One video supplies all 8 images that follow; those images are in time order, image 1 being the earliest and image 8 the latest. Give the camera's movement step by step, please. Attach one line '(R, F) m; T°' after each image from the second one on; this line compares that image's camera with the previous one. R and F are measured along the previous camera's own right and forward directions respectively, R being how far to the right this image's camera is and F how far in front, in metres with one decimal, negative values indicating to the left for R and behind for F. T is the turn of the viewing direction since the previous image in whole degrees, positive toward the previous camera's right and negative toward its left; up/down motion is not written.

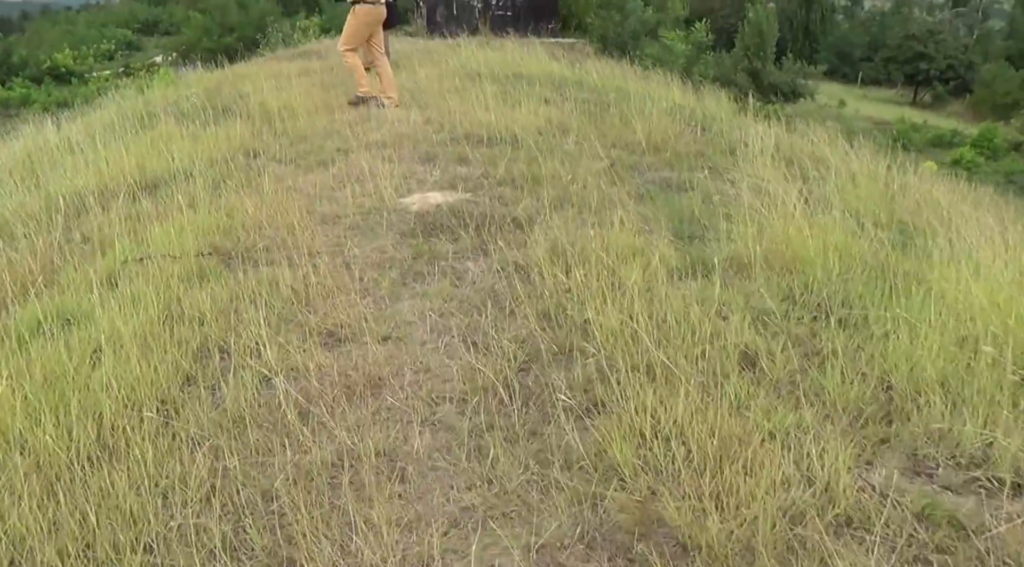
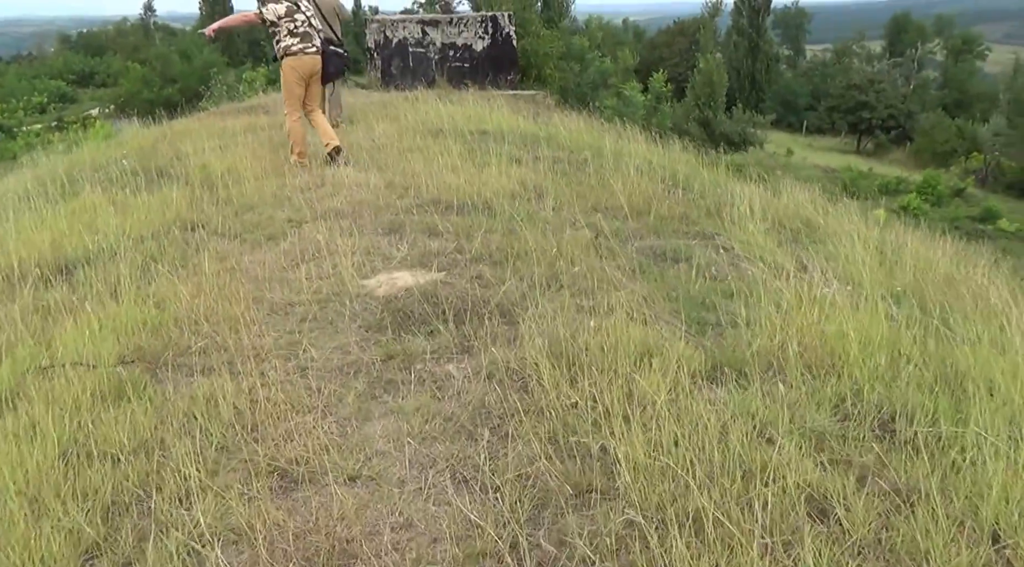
(-0.1, +0.5) m; +4°
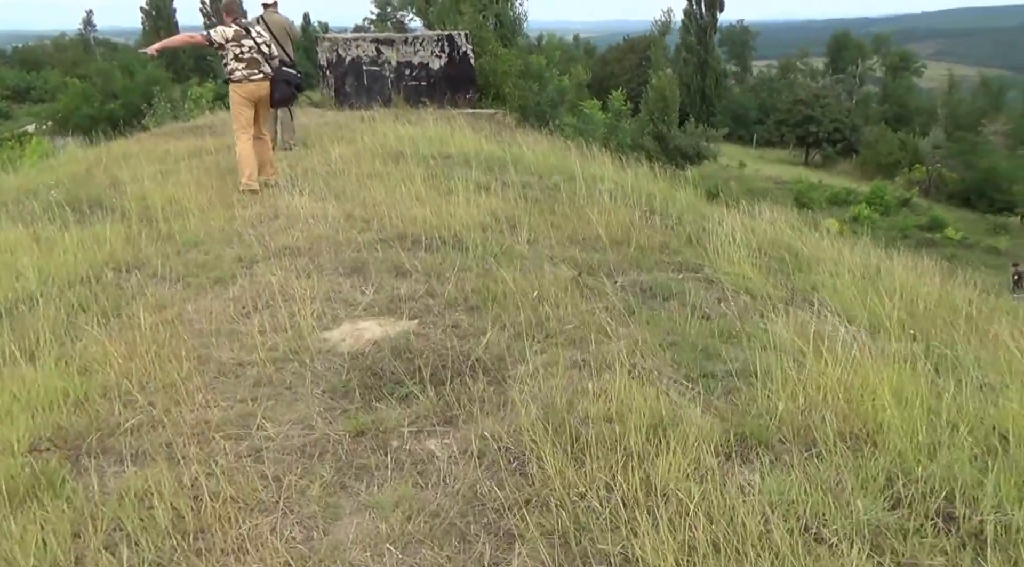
(-0.1, +0.4) m; +4°
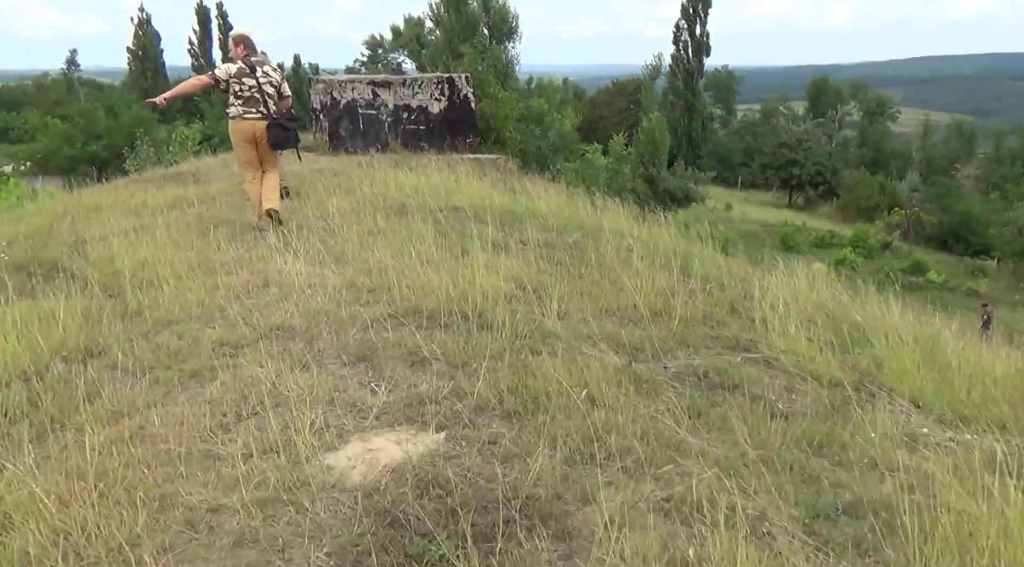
(-0.2, +0.7) m; +1°
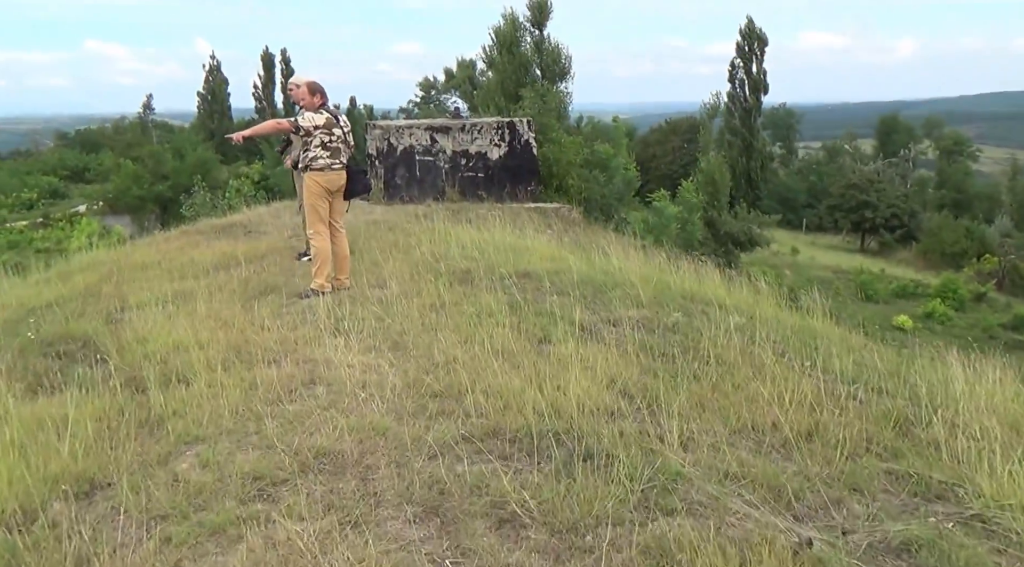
(-0.3, +0.8) m; -4°
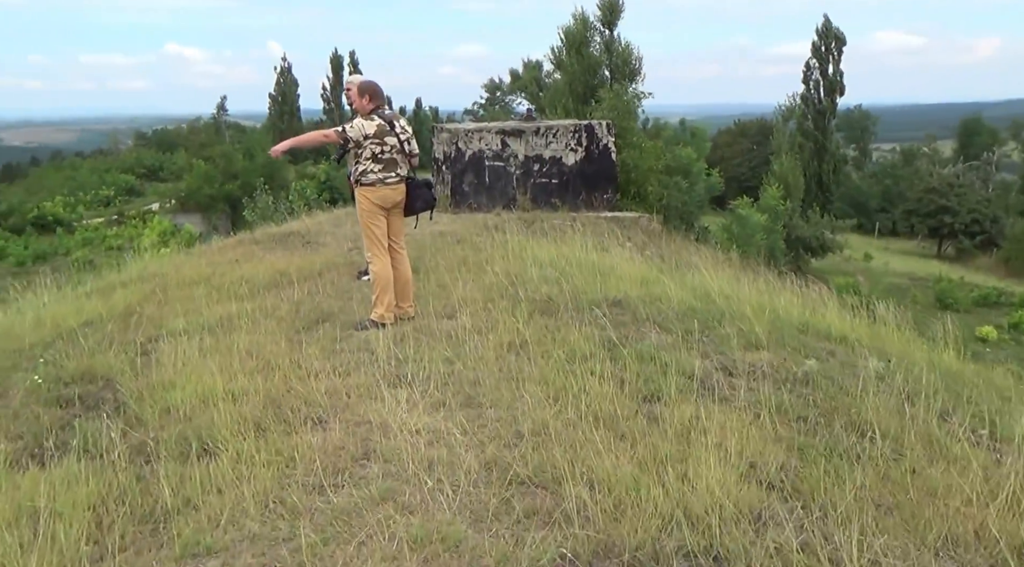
(-0.2, +0.8) m; -5°
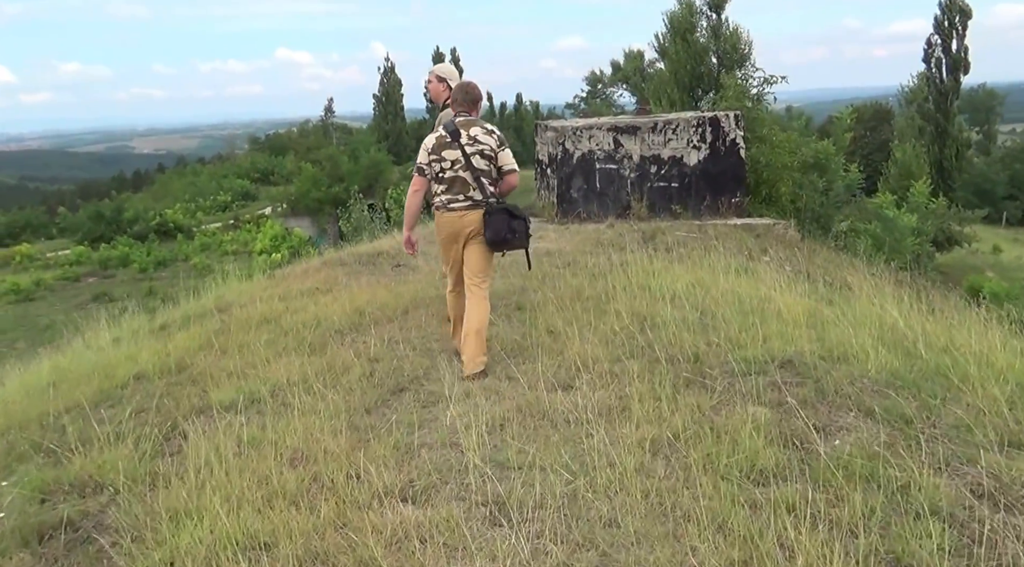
(-0.2, +1.2) m; -8°
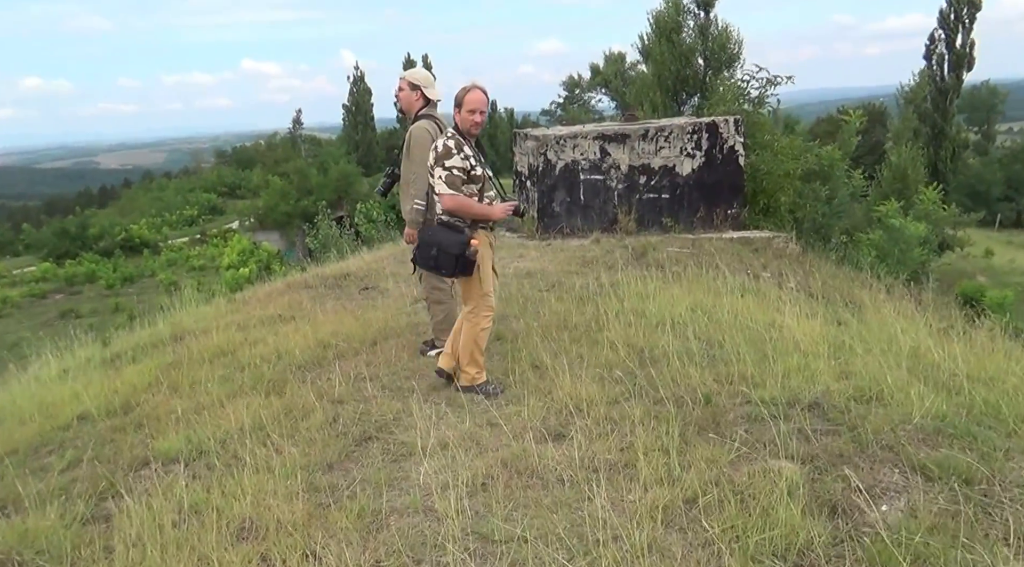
(0.0, +0.5) m; +2°
